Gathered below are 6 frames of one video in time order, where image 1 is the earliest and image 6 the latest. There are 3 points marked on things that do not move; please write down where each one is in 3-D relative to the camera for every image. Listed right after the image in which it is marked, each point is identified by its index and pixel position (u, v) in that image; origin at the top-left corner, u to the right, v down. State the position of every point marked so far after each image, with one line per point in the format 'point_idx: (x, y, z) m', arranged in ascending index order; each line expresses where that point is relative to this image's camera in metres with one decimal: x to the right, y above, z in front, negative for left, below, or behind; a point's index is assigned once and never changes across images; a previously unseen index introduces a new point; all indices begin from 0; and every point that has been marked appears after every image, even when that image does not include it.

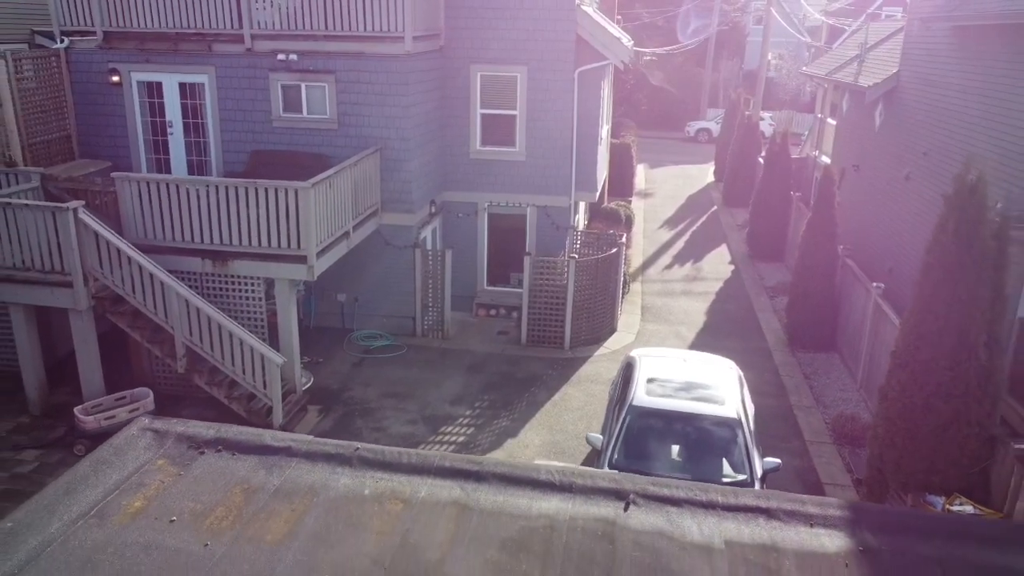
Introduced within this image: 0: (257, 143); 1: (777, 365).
0: (-3.9, +2.2, +12.9) m
1: (+4.1, -1.2, +12.8) m
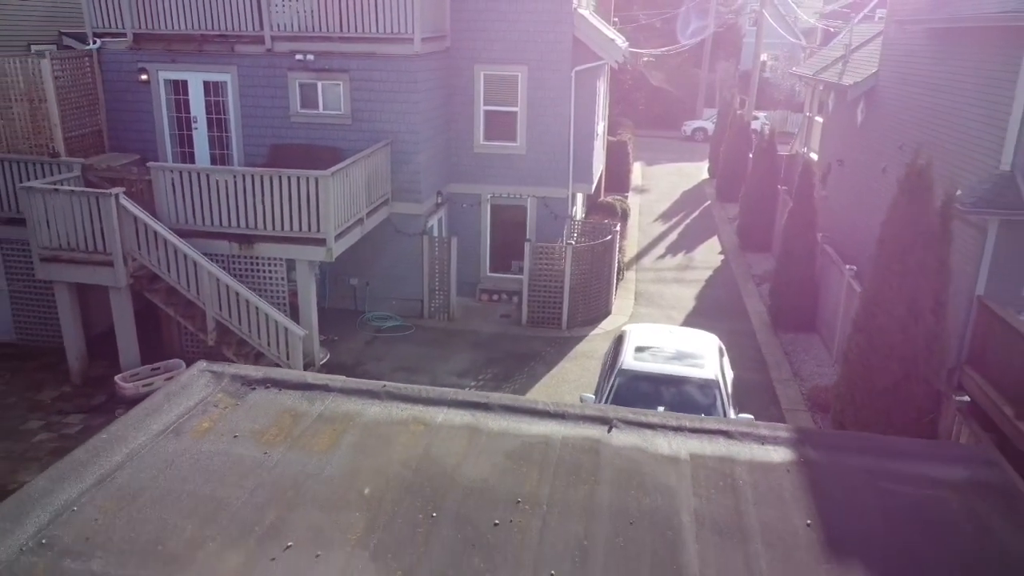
0: (-3.9, +2.5, +13.9) m
1: (+4.1, -0.9, +13.7) m
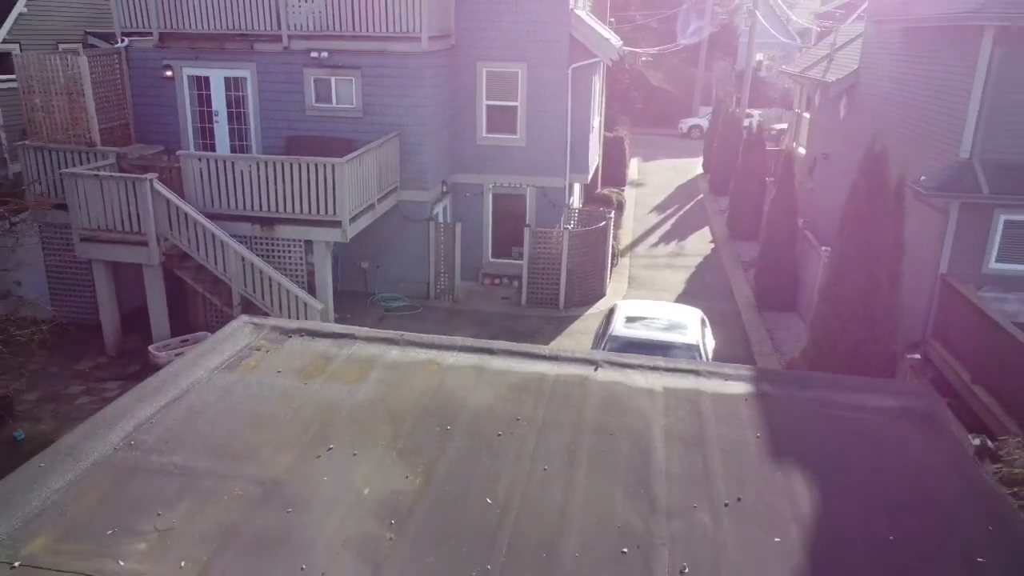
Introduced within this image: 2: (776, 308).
0: (-3.9, +2.8, +14.8) m
1: (+4.1, -0.6, +14.7) m
2: (+4.8, -0.4, +15.2) m
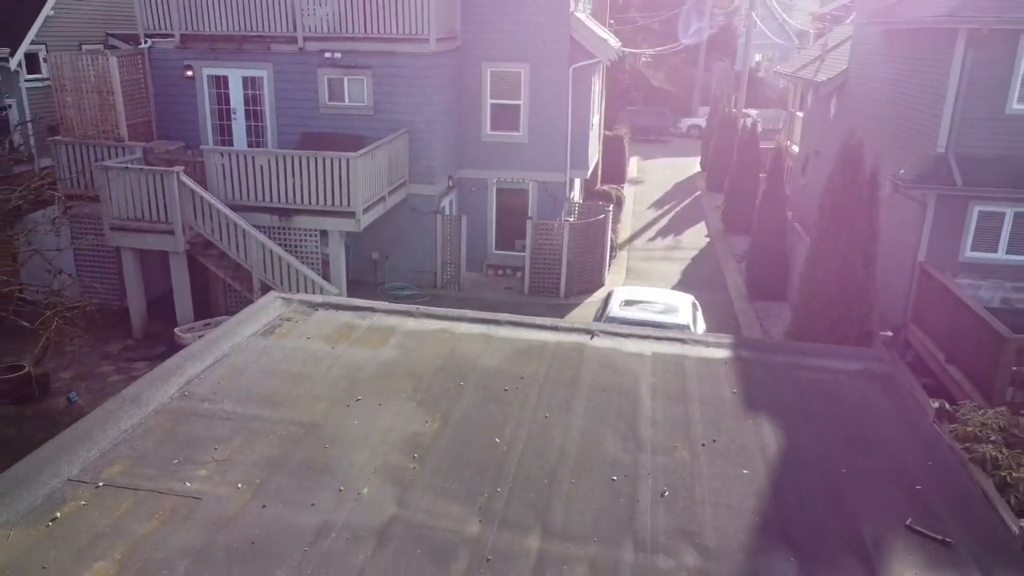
0: (-3.8, +3.0, +15.6) m
1: (+4.1, -0.4, +15.4) m
2: (+4.9, -0.2, +16.0) m
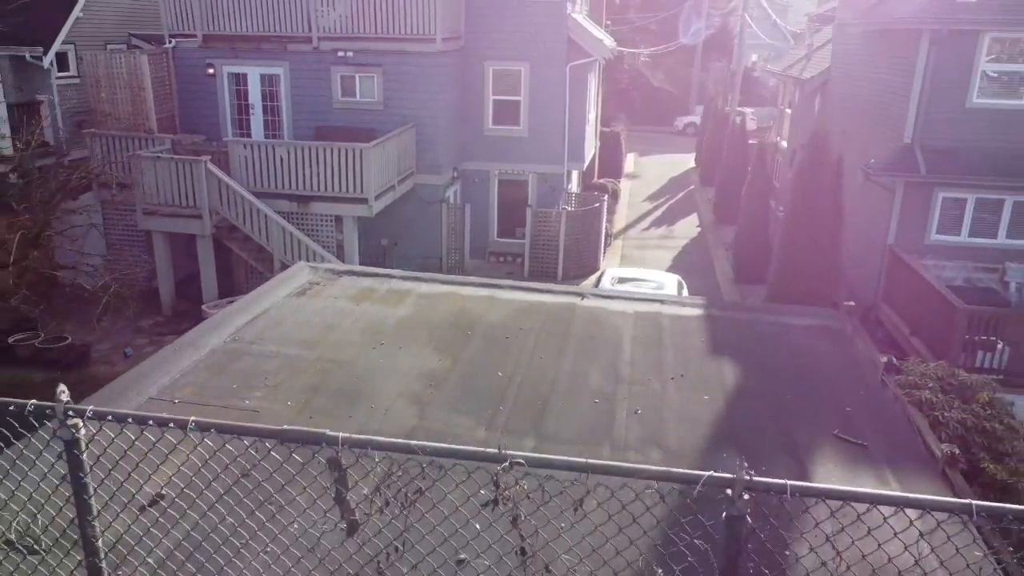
0: (-3.8, +3.3, +16.7) m
1: (+4.2, -0.1, +16.5) m
2: (+4.9, +0.1, +17.0) m
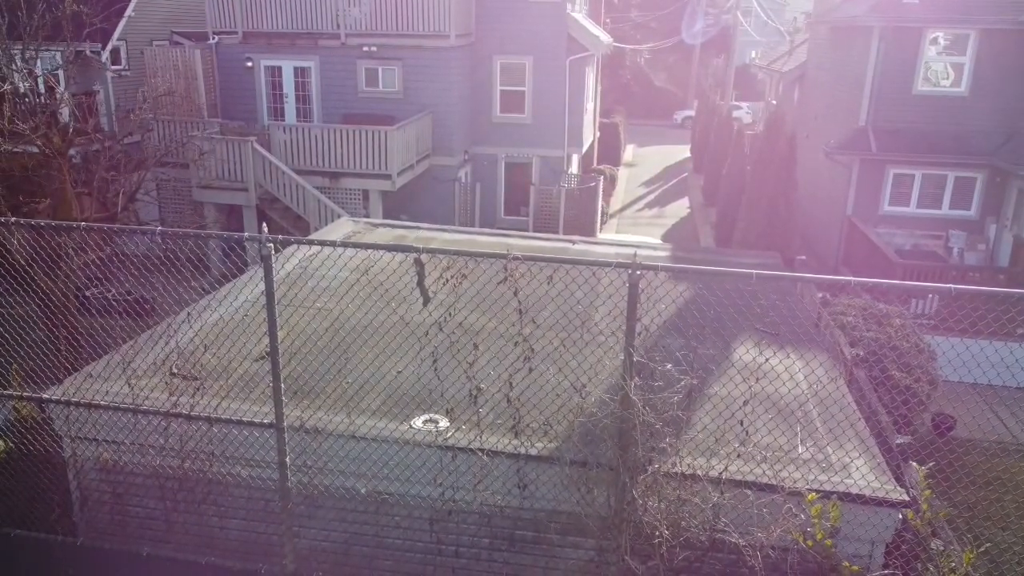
0: (-3.7, +4.0, +18.7) m
1: (+4.3, +0.6, +18.4) m
2: (+5.0, +0.8, +19.0) m
